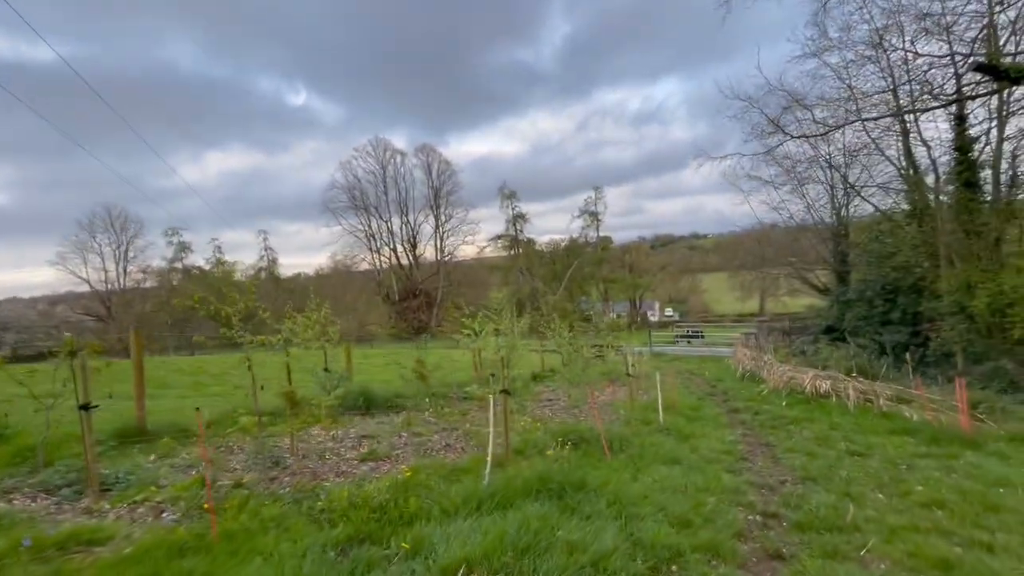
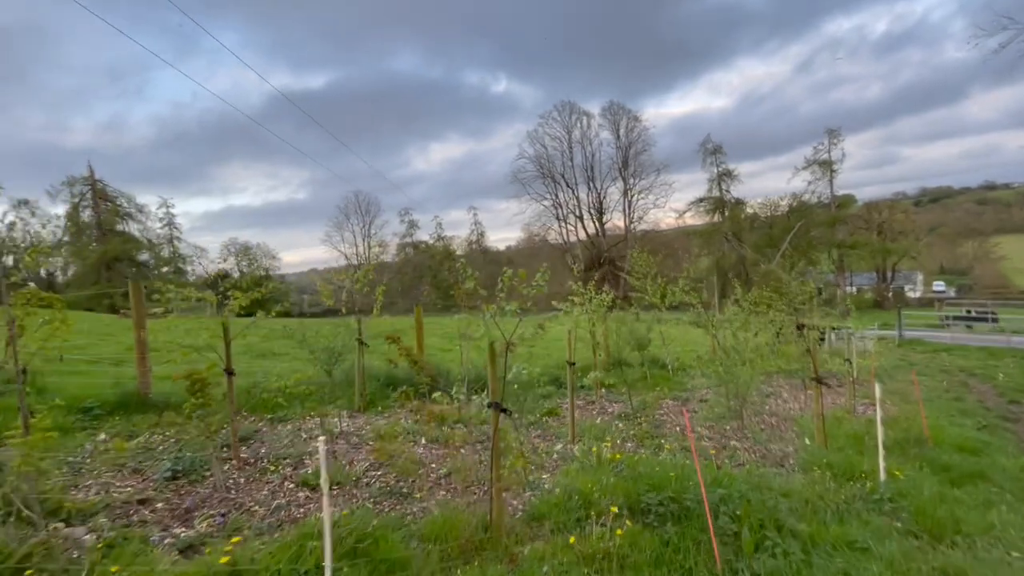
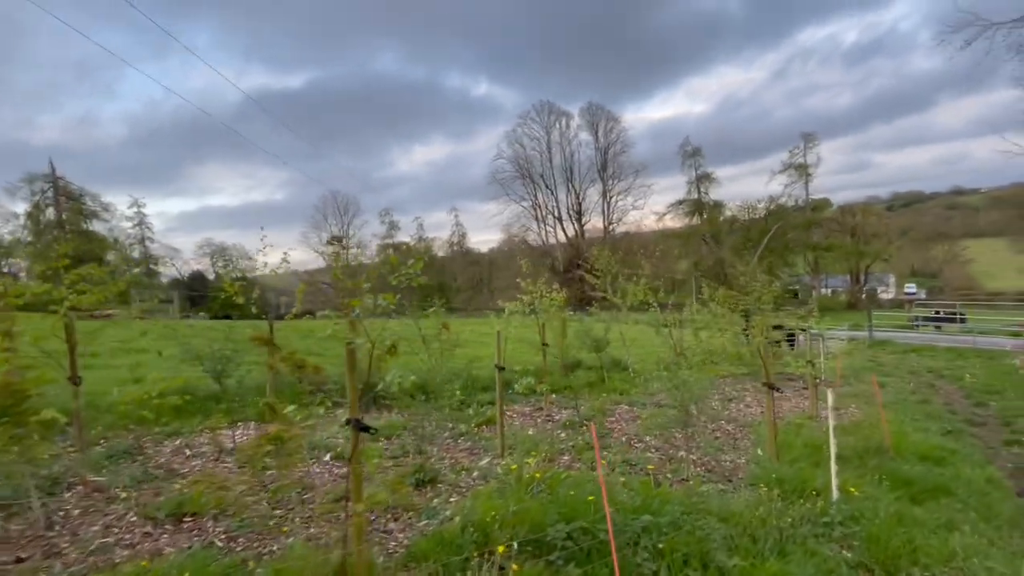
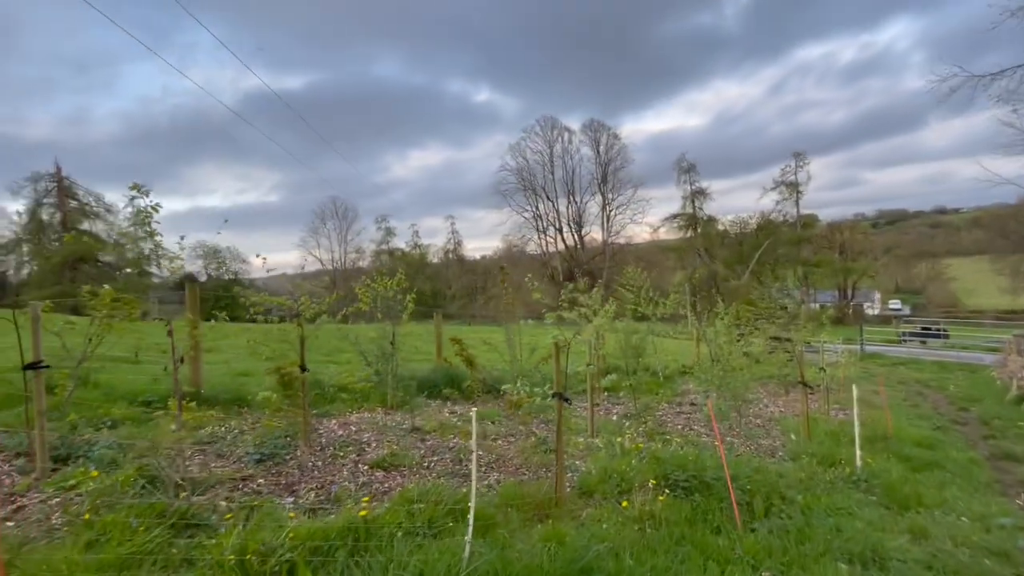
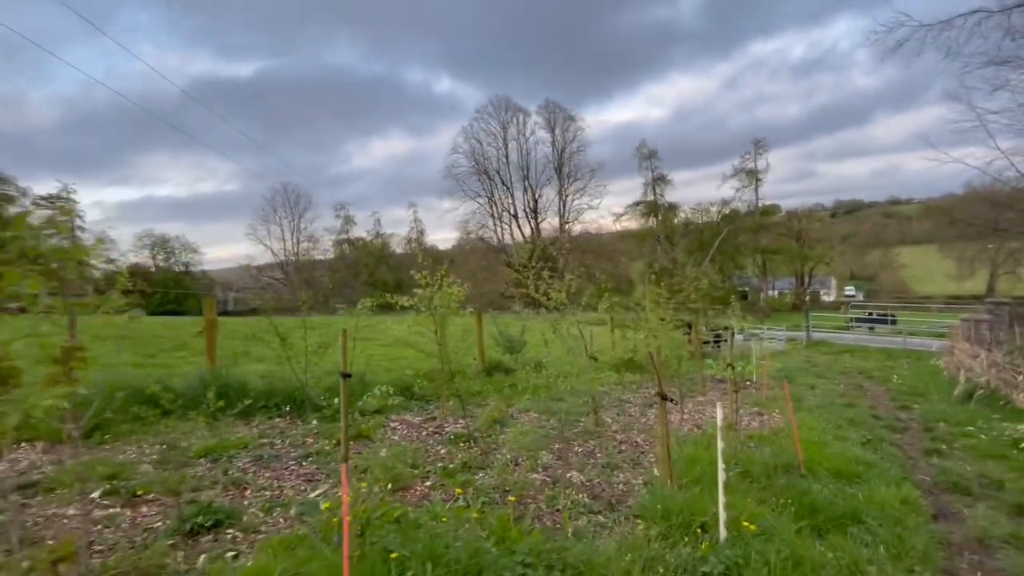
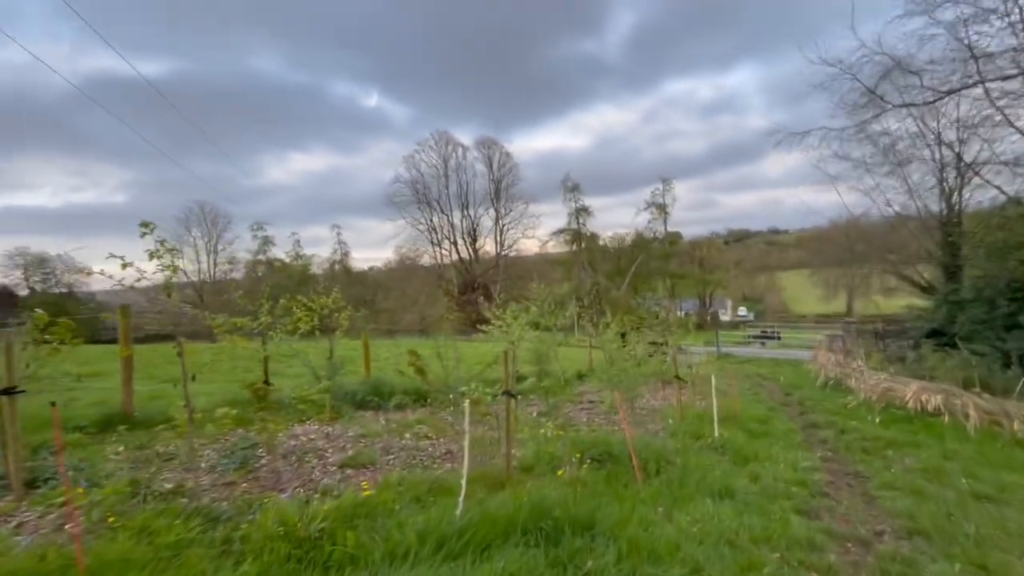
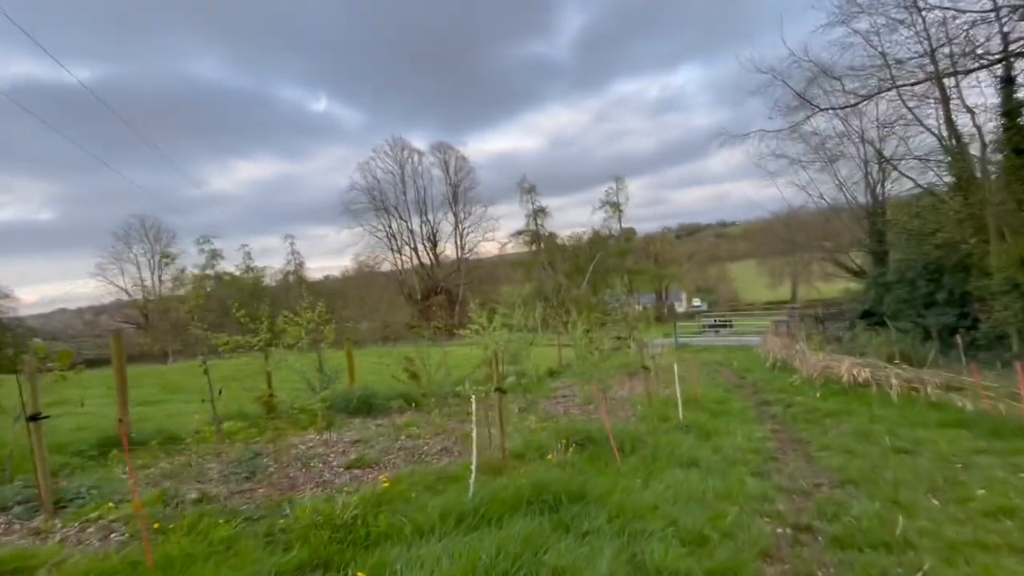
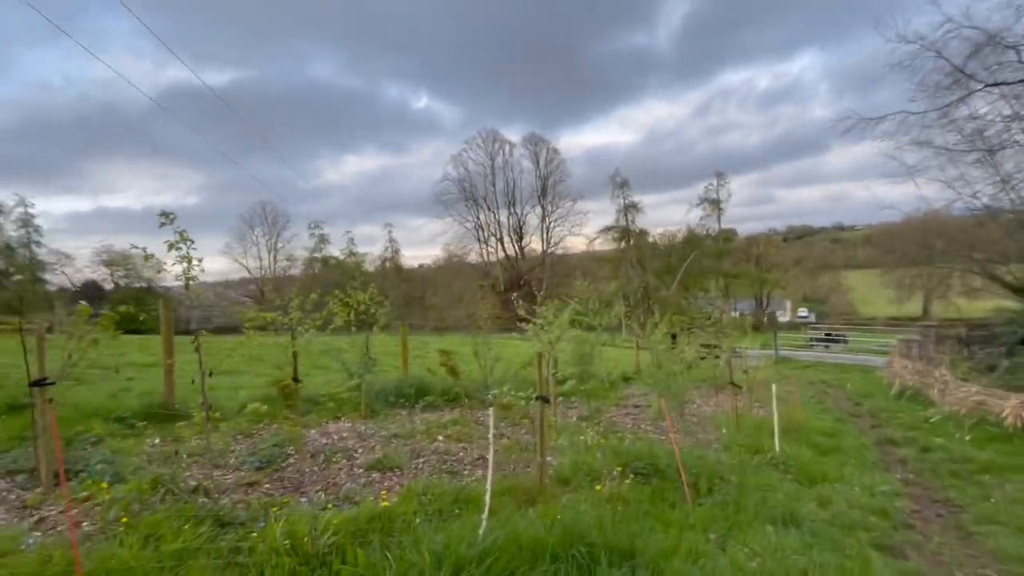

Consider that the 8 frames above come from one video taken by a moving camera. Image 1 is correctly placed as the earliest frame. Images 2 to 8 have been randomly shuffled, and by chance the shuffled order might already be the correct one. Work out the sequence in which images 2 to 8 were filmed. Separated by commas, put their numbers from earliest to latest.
7, 6, 8, 4, 2, 3, 5
